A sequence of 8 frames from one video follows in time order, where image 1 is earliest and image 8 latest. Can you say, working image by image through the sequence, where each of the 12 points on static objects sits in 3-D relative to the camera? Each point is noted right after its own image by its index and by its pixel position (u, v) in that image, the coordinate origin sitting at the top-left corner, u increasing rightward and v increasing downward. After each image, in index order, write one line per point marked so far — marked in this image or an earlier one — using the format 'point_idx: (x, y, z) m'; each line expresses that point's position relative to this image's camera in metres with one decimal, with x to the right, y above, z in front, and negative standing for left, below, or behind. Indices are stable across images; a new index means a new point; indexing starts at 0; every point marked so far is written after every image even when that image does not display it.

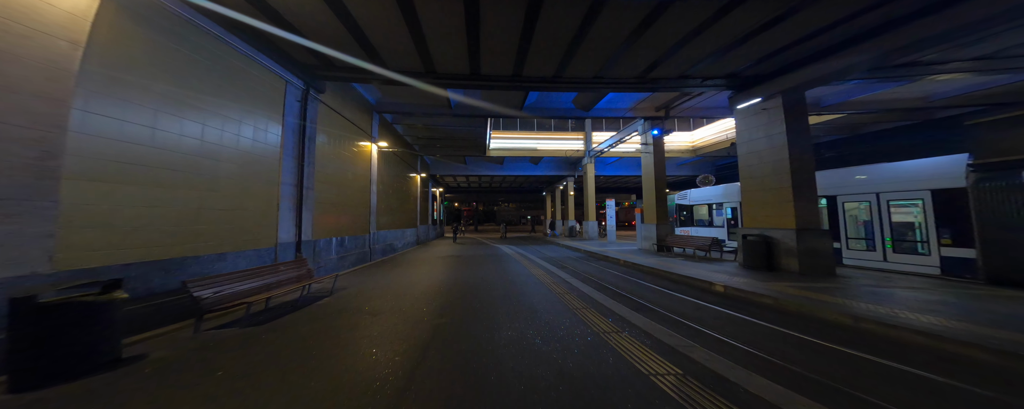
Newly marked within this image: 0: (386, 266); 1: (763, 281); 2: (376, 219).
0: (-5.0, -2.4, +11.0) m
1: (+5.3, -1.6, +6.1) m
2: (-6.1, -0.7, +12.5) m
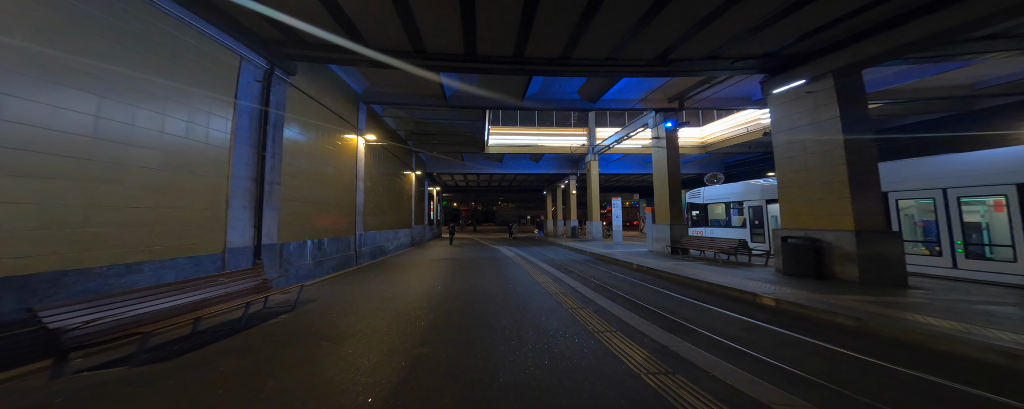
0: (-4.9, -2.3, +9.9) m
1: (+5.4, -1.5, +5.0) m
2: (-6.1, -0.7, +11.5) m
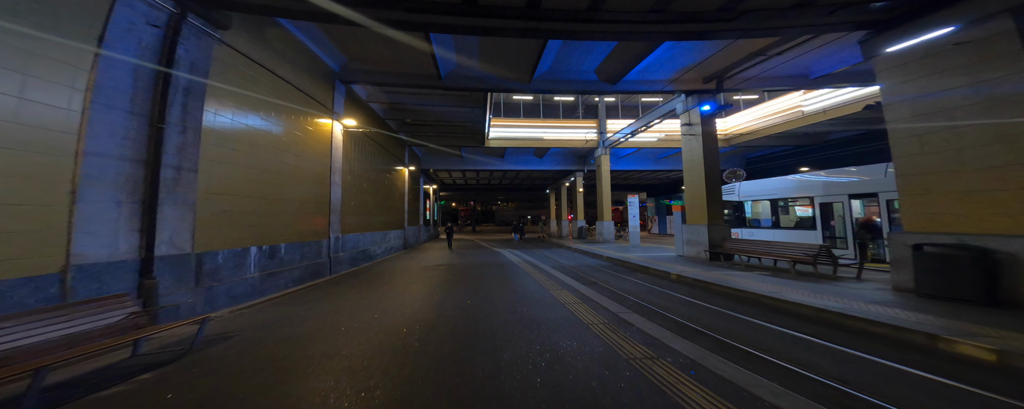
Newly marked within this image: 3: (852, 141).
0: (-4.7, -2.2, +8.0) m
1: (+5.7, -1.4, +3.2) m
2: (-5.8, -0.5, +9.6) m
3: (+17.0, +3.1, +14.1) m
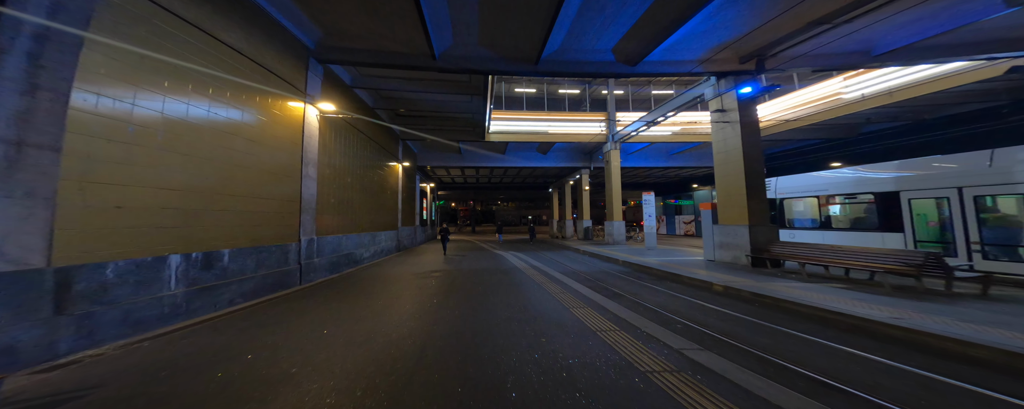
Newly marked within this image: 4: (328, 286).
0: (-4.5, -2.1, +6.6) m
1: (+5.9, -1.3, +1.8) m
2: (-5.6, -0.5, +8.1) m
3: (+17.1, +3.2, +12.7) m
4: (-4.9, -2.2, +7.5) m
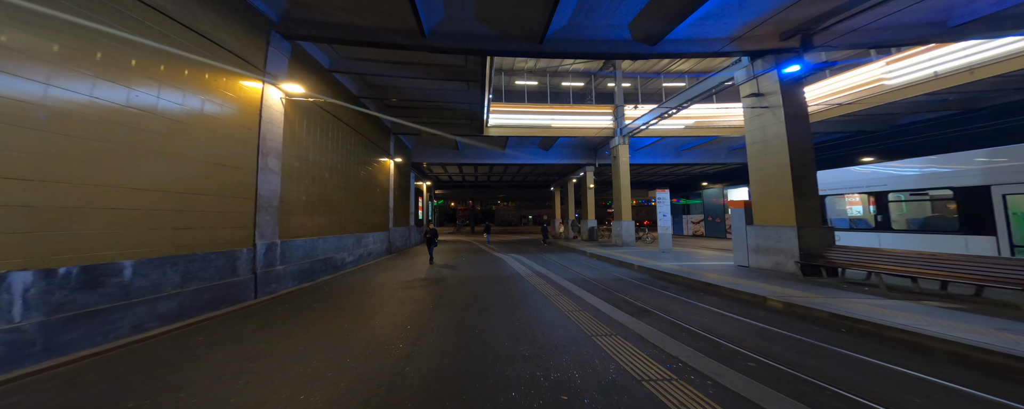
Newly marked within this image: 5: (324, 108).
0: (-4.4, -2.0, +5.3) m
1: (+5.9, -1.2, +0.5) m
2: (-5.6, -0.4, +6.8) m
3: (+17.2, +3.3, +11.4) m
4: (-4.8, -2.1, +6.2) m
5: (-6.1, +3.1, +9.2) m
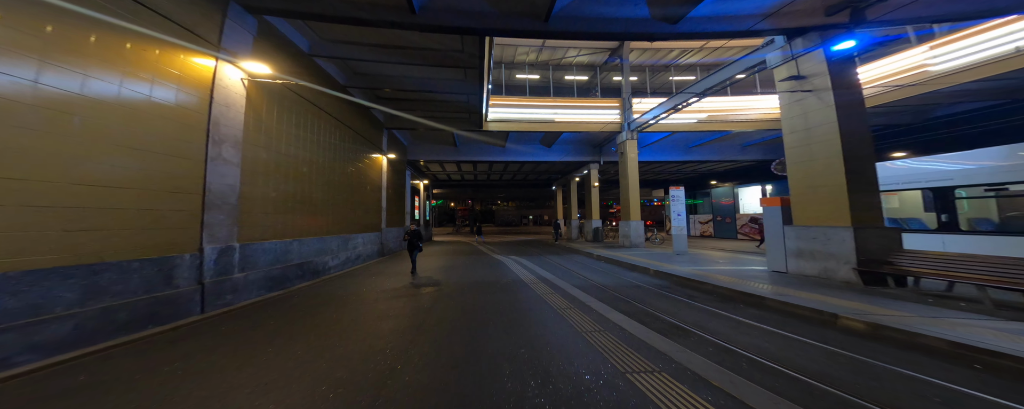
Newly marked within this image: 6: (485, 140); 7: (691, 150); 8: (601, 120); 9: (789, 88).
0: (-4.3, -1.9, +4.2) m
1: (+6.0, -1.1, -0.5) m
2: (-5.5, -0.3, +5.8) m
3: (+17.3, +3.4, +10.4) m
4: (-4.8, -2.0, +5.1) m
5: (-6.0, +3.2, +8.2) m
6: (-1.9, +4.4, +19.3) m
7: (+12.3, +3.7, +19.3) m
8: (+5.5, +5.2, +17.3) m
9: (+6.8, +2.9, +6.9) m
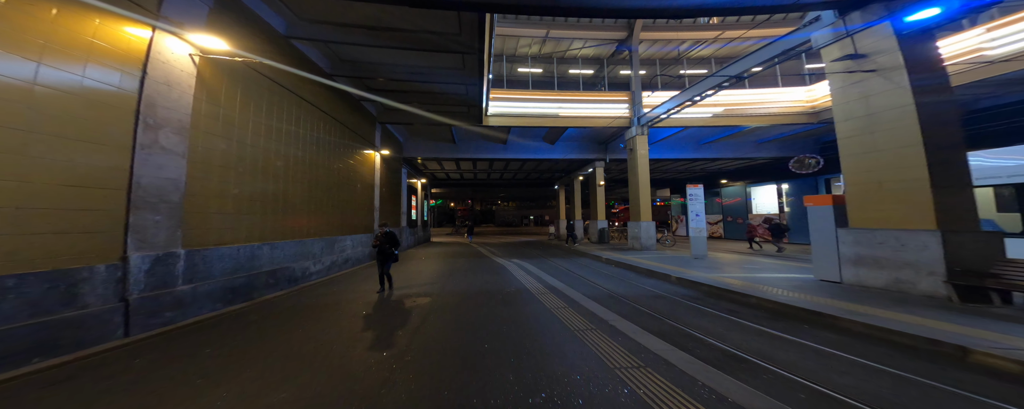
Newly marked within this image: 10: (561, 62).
0: (-4.2, -1.9, +3.2) m
1: (+6.2, -1.1, -1.6) m
2: (-5.4, -0.3, +4.7) m
3: (+17.4, +3.4, +9.4) m
4: (-4.6, -2.0, +4.1) m
5: (-5.9, +3.3, +7.1) m
6: (-1.8, +4.4, +18.2) m
7: (+12.4, +3.7, +18.3) m
8: (+5.6, +5.2, +16.3) m
9: (+6.9, +2.9, +5.9) m
10: (+3.3, +9.6, +19.2) m
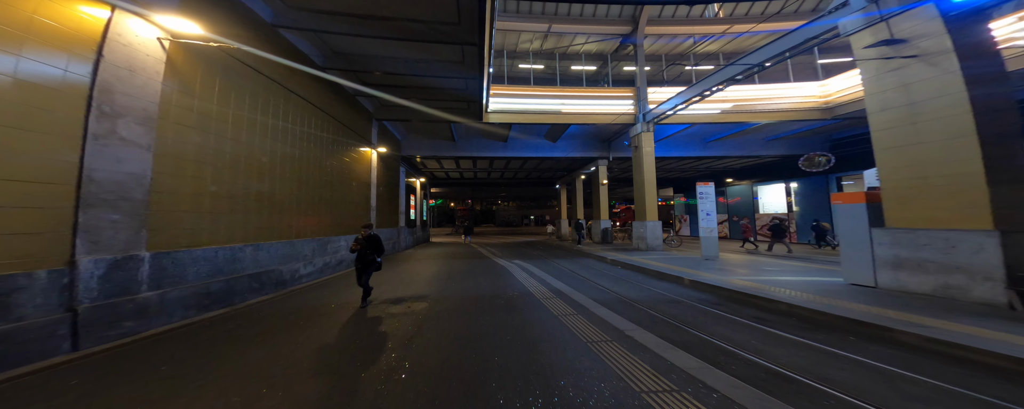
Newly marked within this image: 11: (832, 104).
0: (-4.1, -1.8, +2.7) m
1: (+6.2, -1.0, -2.1) m
2: (-5.3, -0.2, +4.2) m
3: (+17.5, +3.4, +8.9) m
4: (-4.5, -1.9, +3.6) m
5: (-5.8, +3.3, +6.6) m
6: (-1.7, +4.5, +17.7) m
7: (+12.4, +3.7, +17.8) m
8: (+5.7, +5.2, +15.8) m
9: (+7.0, +2.9, +5.4) m
10: (+3.4, +9.7, +18.7) m
11: (+14.8, +4.7, +13.1) m
